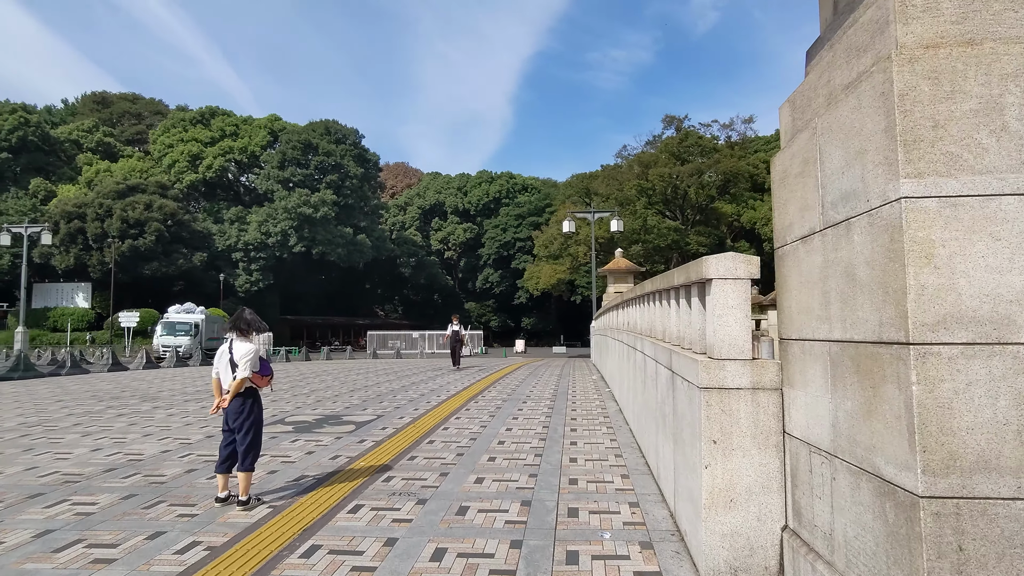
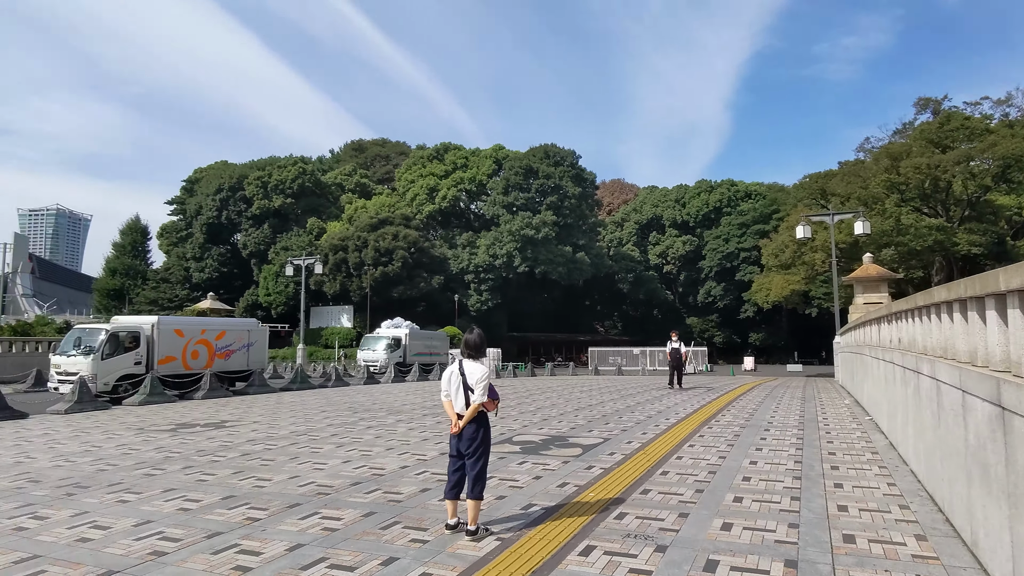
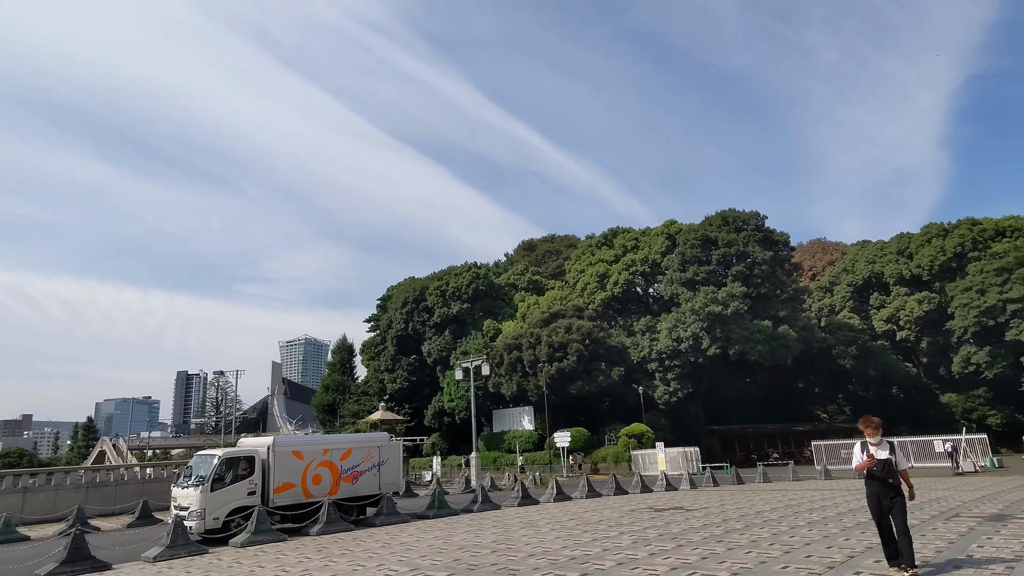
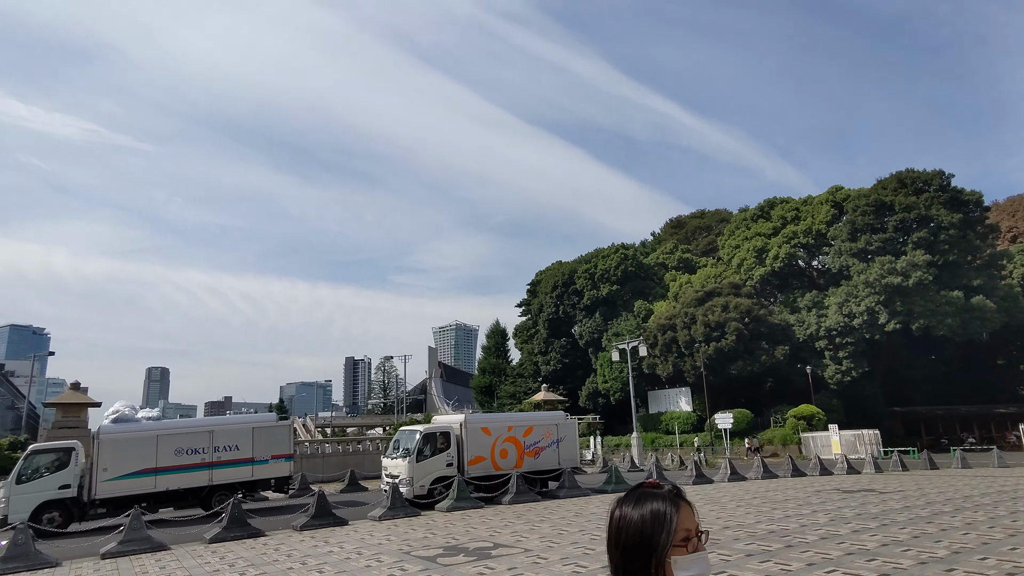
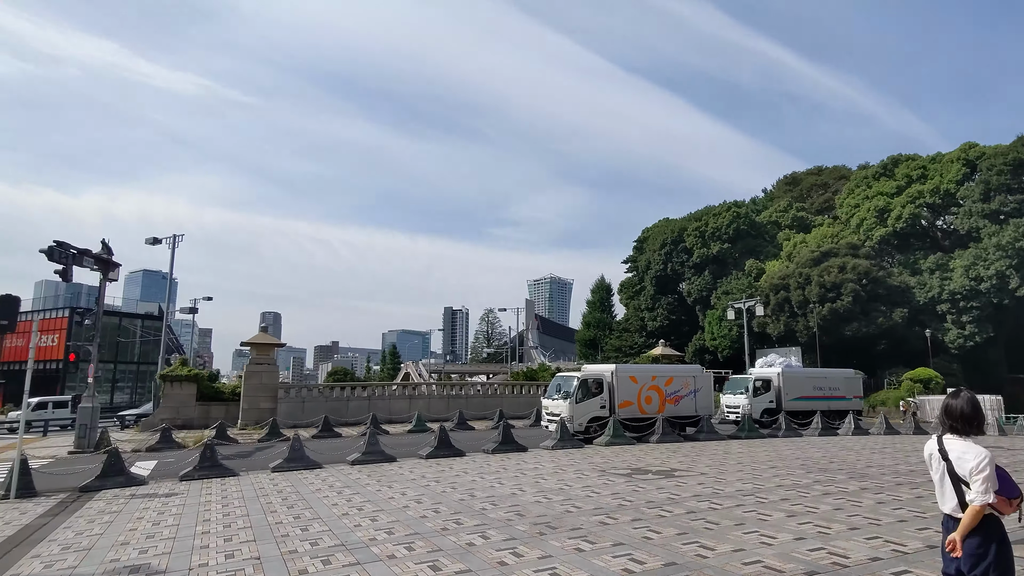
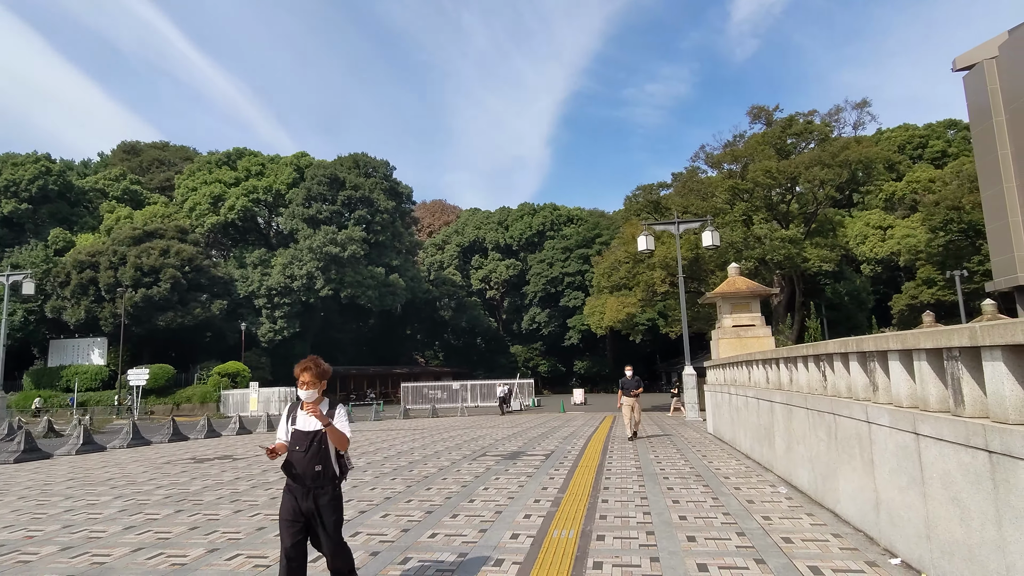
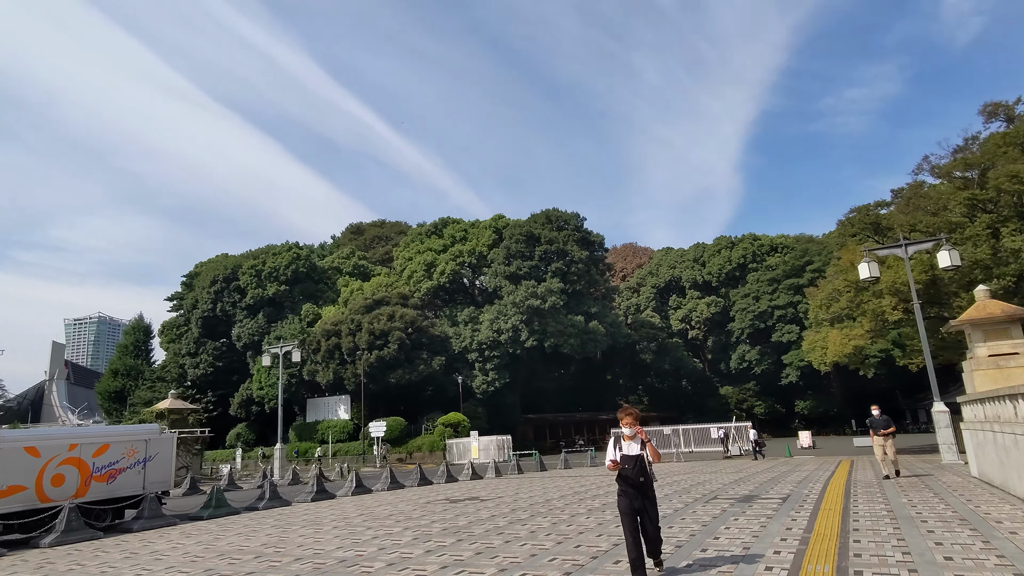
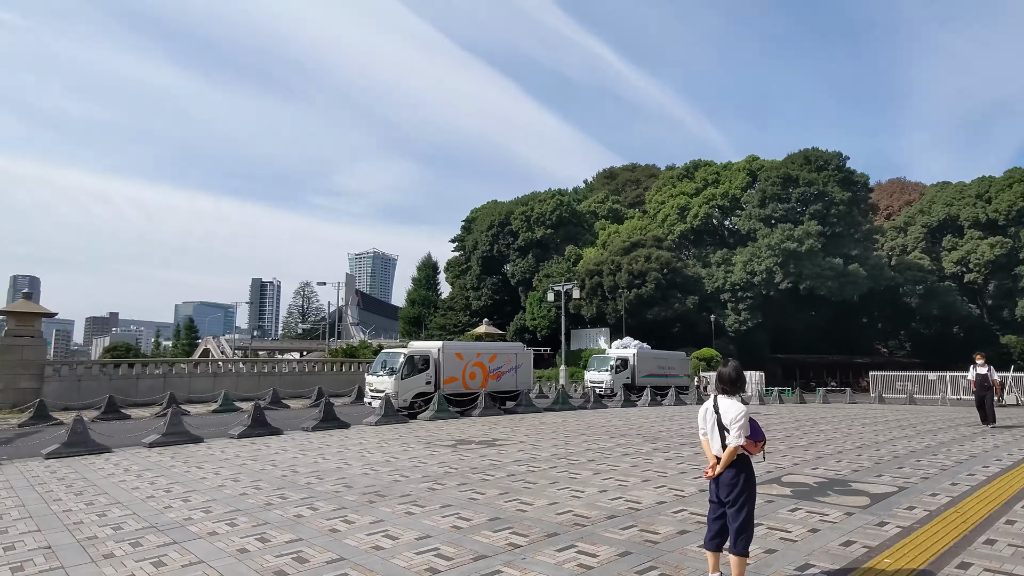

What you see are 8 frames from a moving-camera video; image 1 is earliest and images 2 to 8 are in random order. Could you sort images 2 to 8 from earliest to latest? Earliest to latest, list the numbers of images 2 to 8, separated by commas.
2, 8, 5, 4, 3, 7, 6
